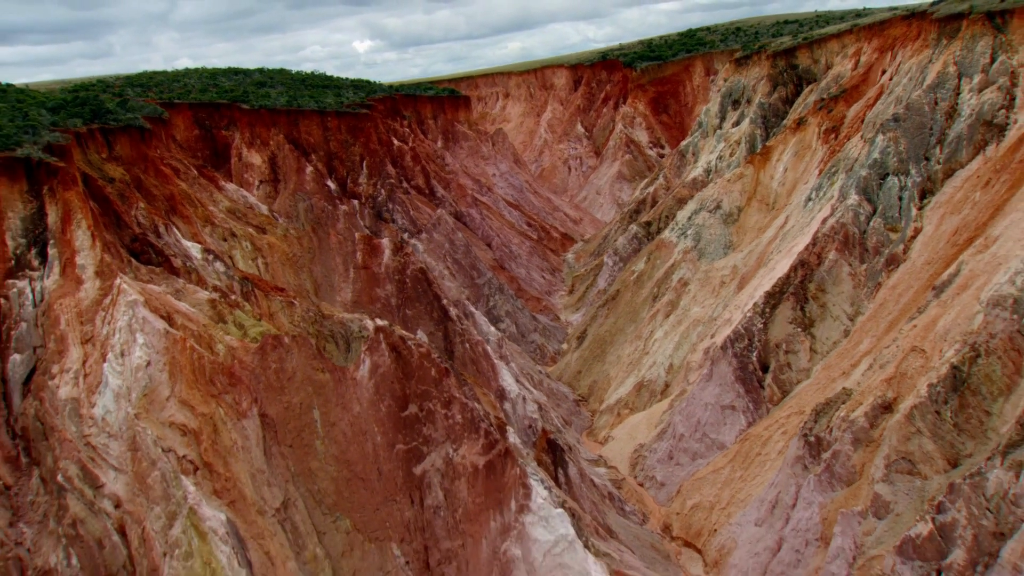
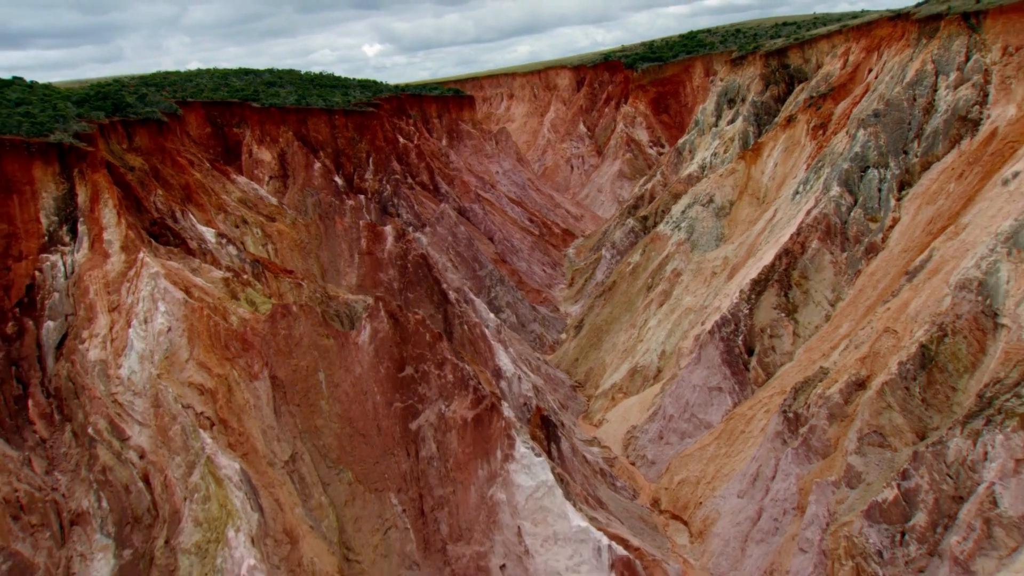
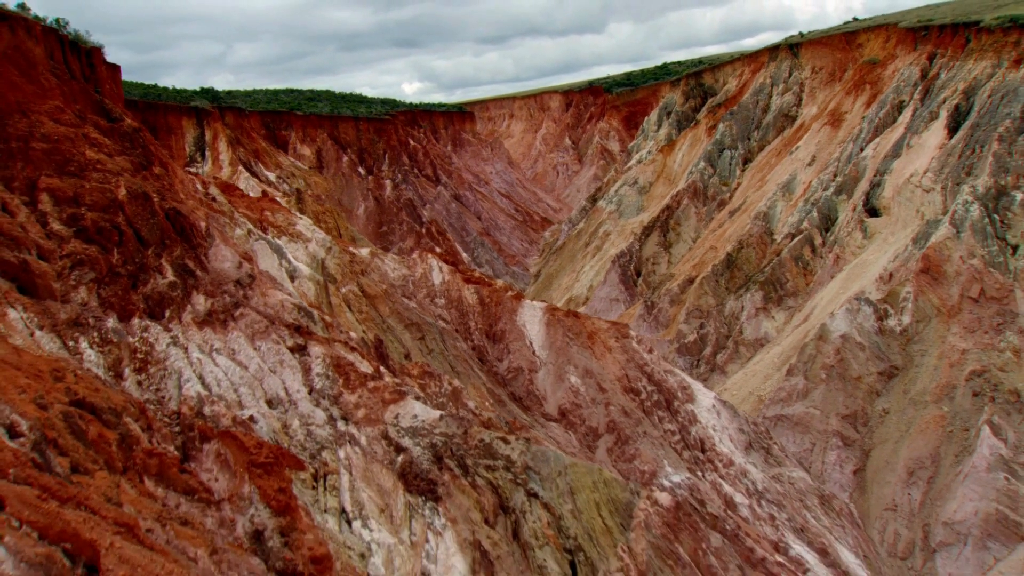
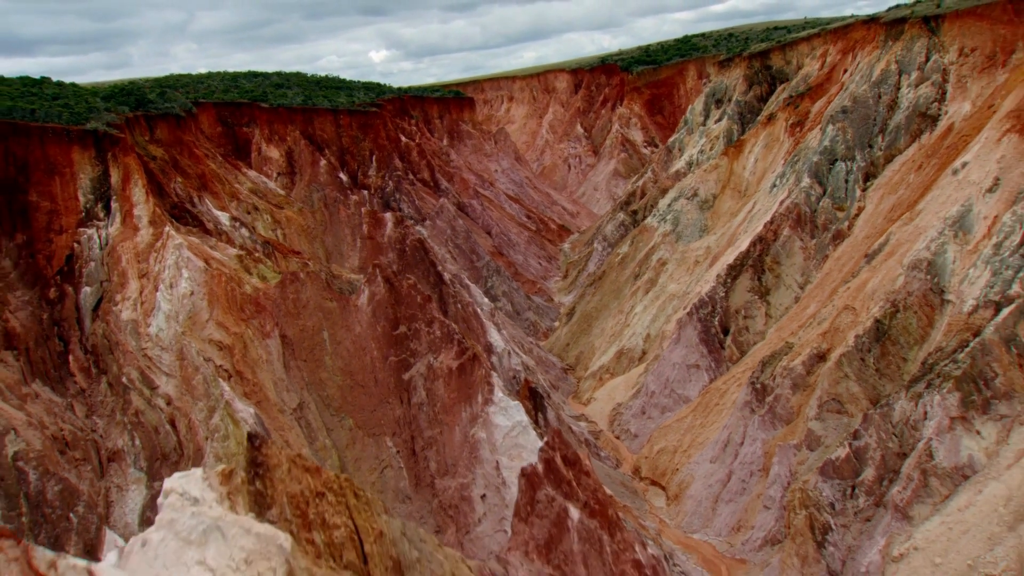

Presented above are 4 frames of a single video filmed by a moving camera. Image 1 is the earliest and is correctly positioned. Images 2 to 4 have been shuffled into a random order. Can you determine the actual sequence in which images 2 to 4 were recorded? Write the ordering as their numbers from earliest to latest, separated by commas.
2, 4, 3
